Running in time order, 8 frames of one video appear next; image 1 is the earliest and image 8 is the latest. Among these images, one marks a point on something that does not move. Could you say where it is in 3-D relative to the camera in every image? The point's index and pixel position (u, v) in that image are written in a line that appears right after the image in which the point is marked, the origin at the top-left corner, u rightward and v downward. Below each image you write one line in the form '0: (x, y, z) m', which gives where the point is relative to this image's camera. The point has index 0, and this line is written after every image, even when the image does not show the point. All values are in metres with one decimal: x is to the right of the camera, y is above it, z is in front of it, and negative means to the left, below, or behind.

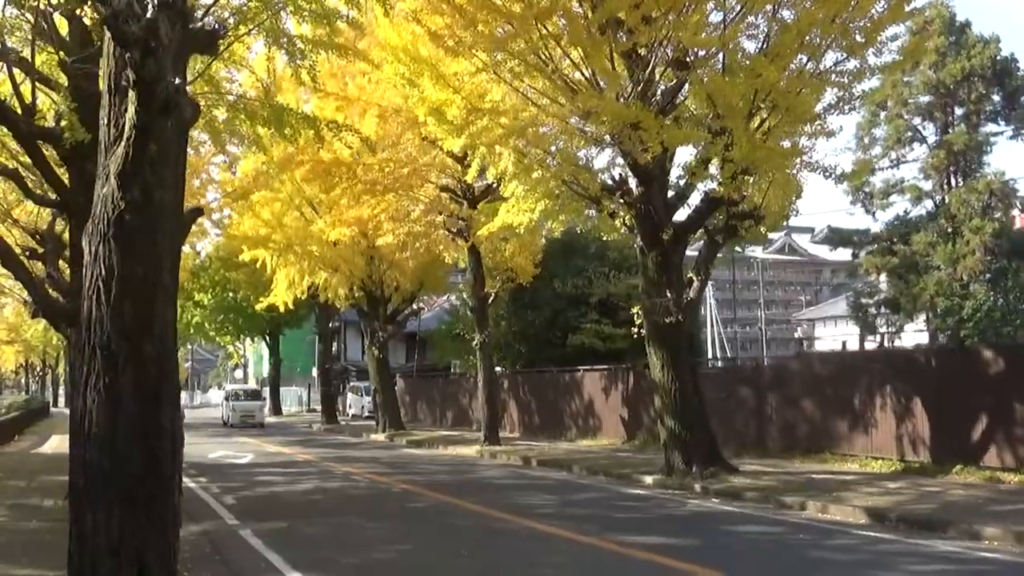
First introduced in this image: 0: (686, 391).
0: (+2.8, -1.7, +16.4) m
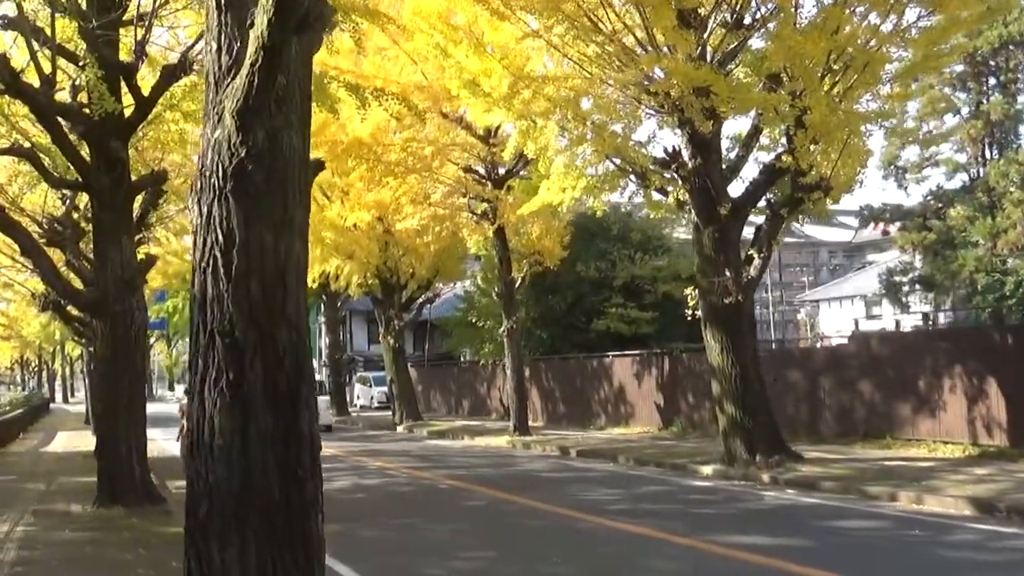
0: (+3.6, -1.3, +15.4) m
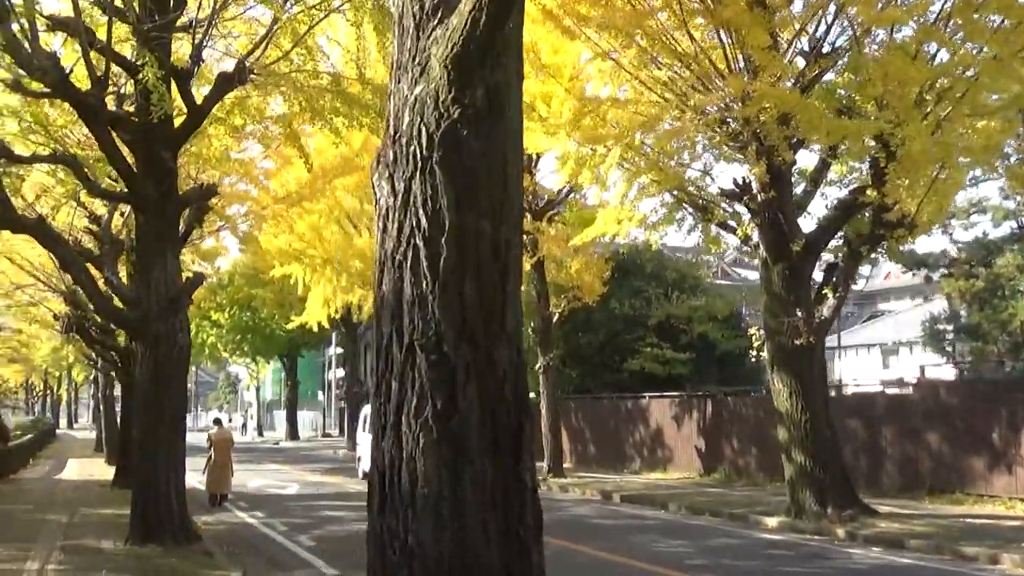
0: (+4.4, -1.9, +14.5) m
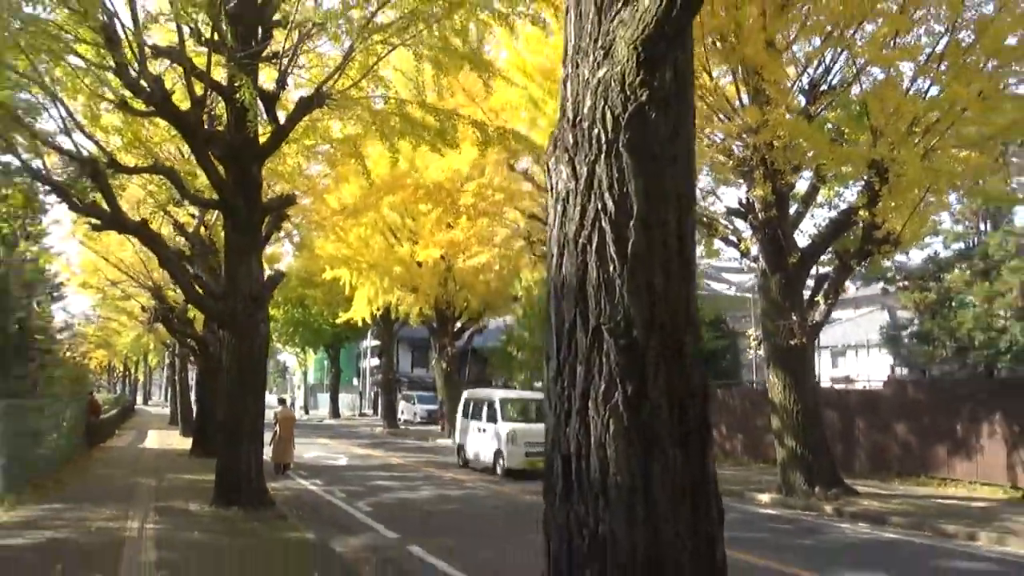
0: (+4.8, -2.0, +16.4) m
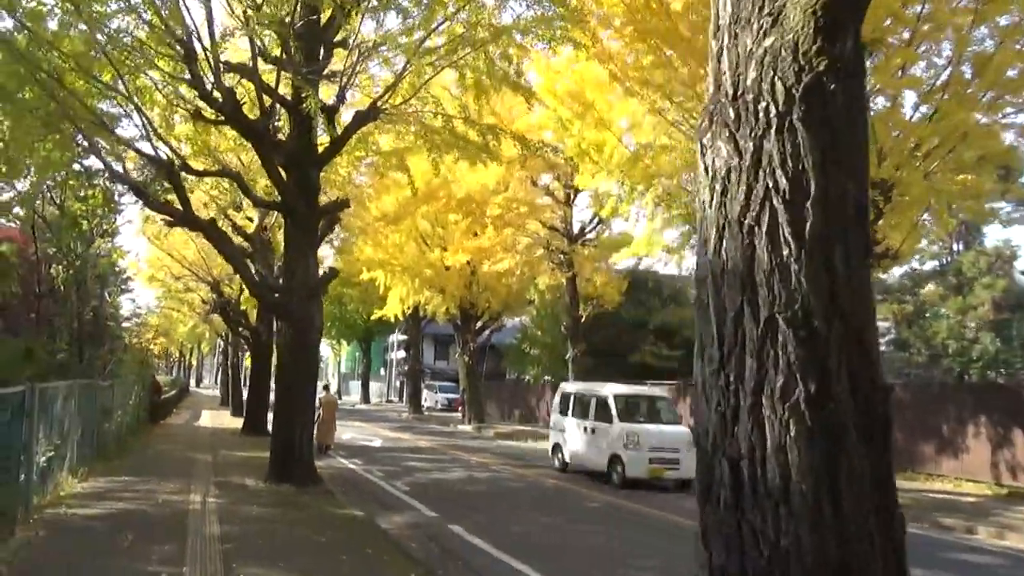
0: (+5.2, -2.2, +17.8) m
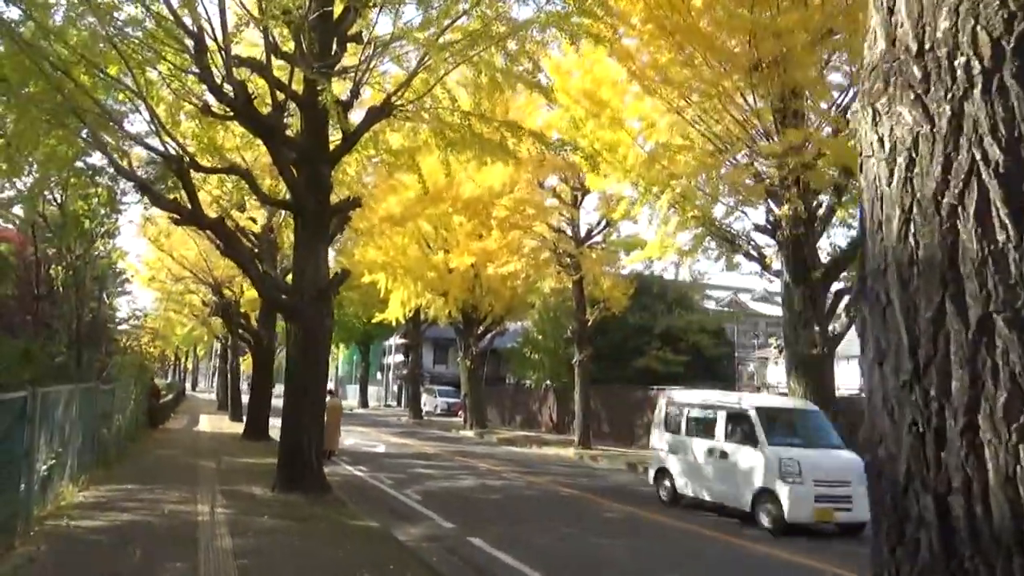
0: (+5.4, -2.3, +17.3) m
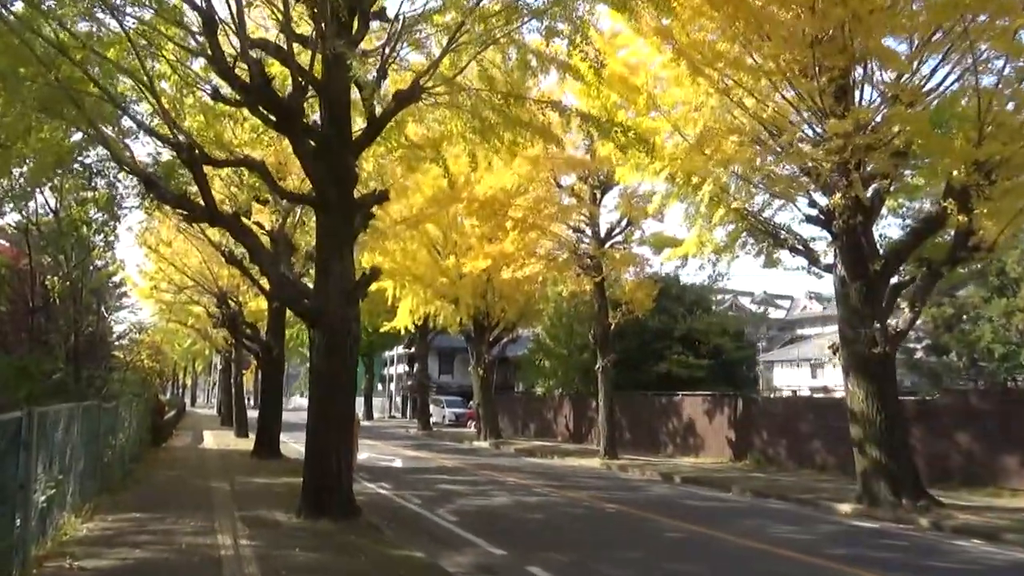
0: (+6.1, -2.1, +15.9) m
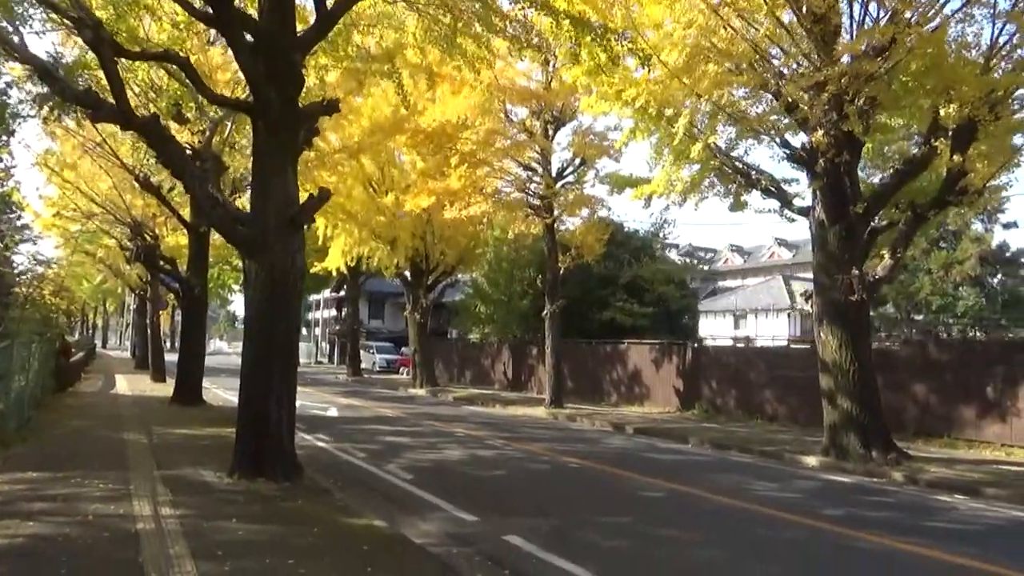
0: (+5.5, -1.3, +14.8) m
